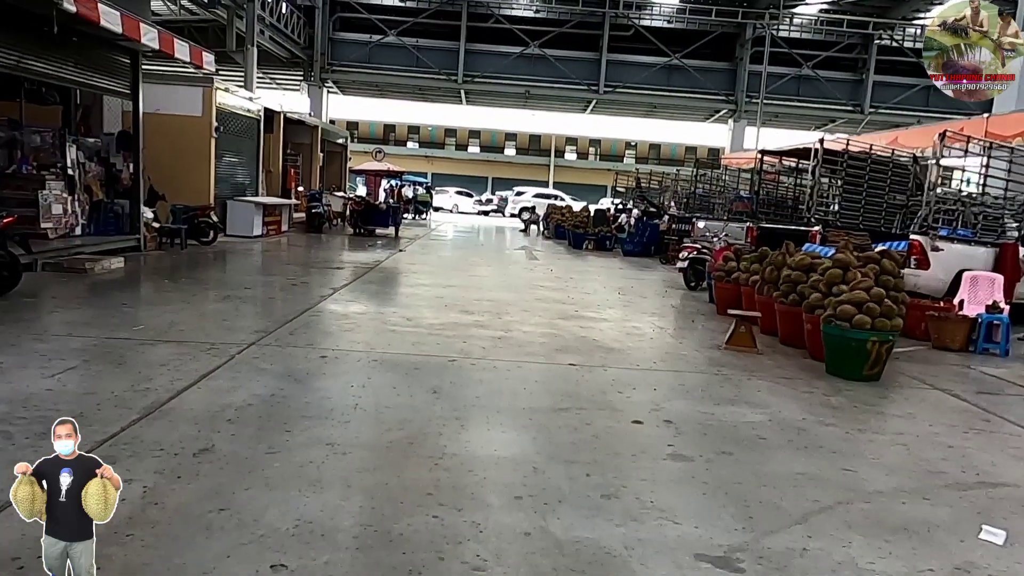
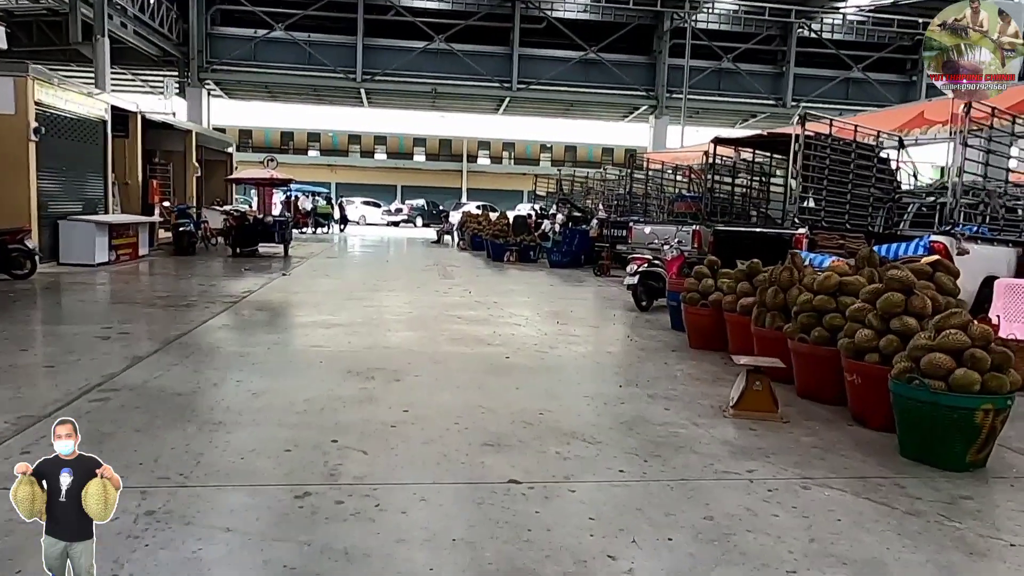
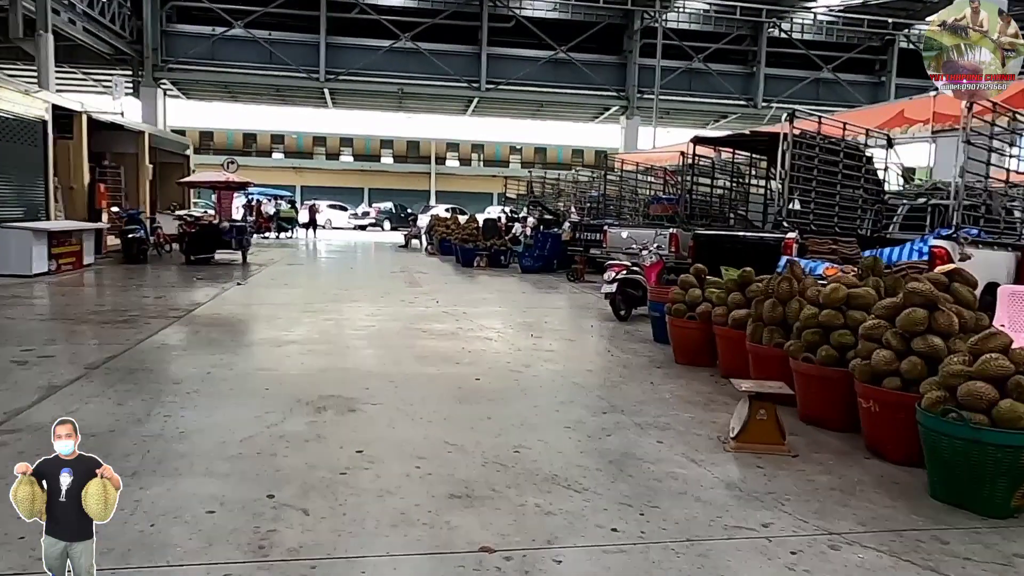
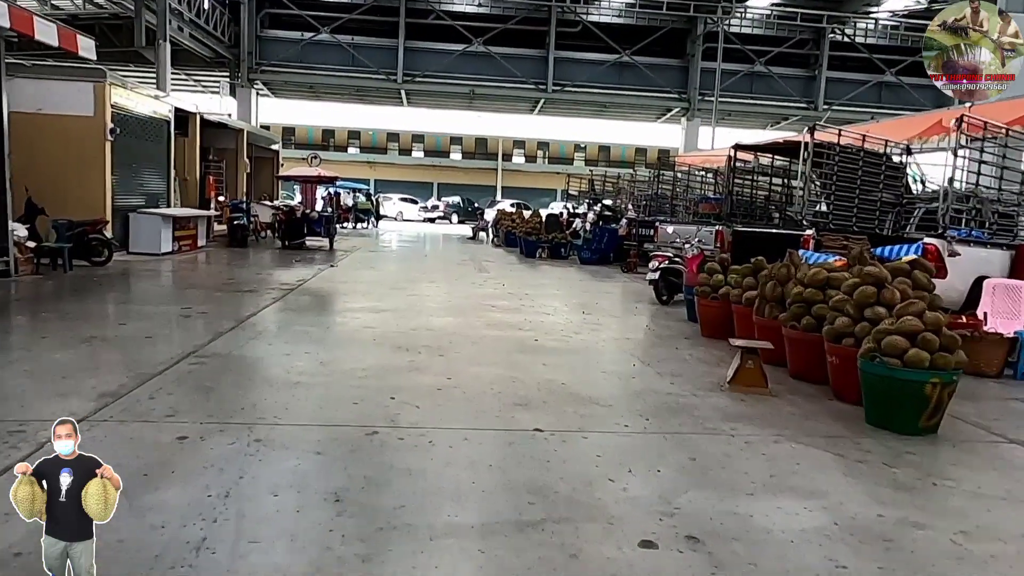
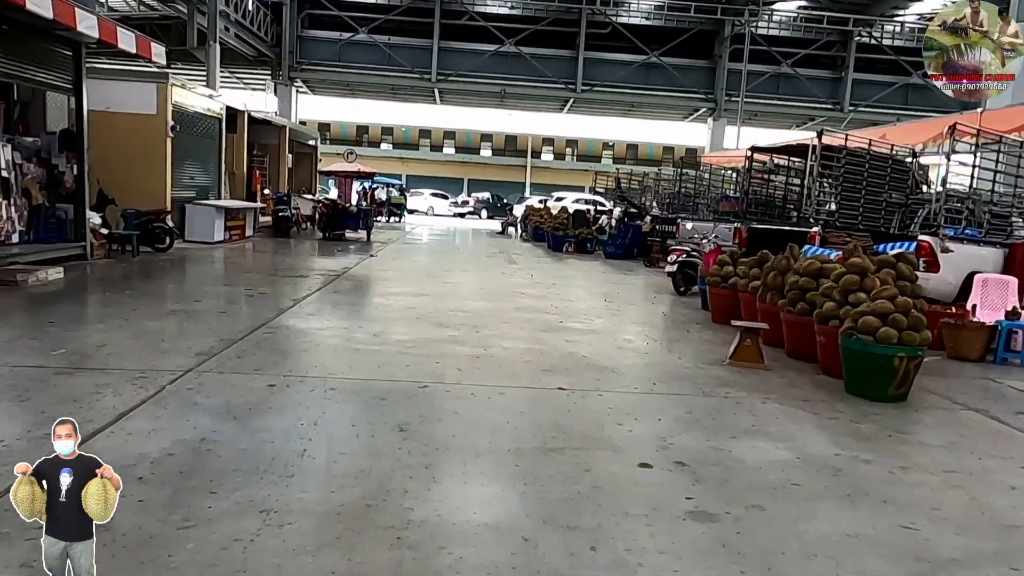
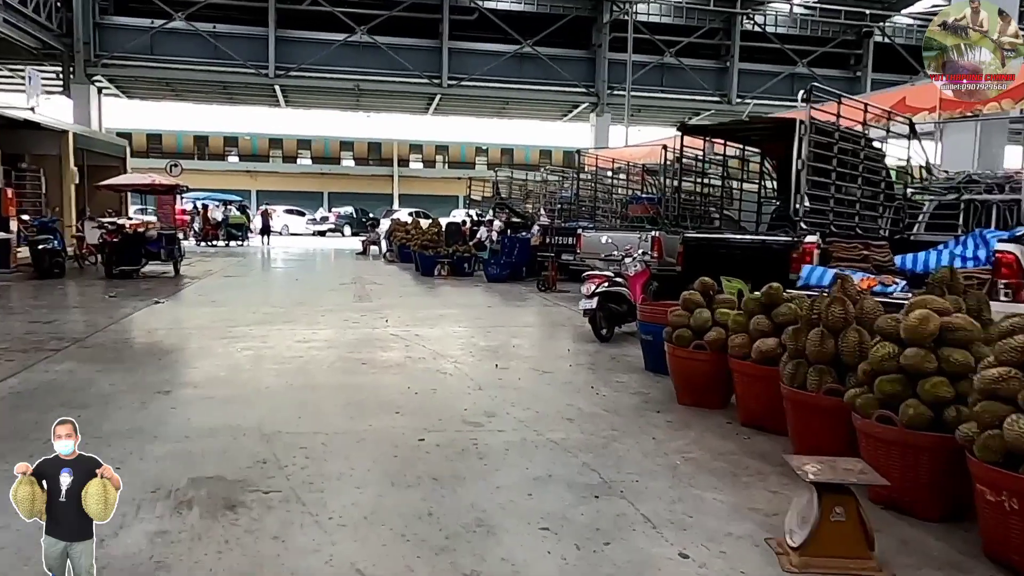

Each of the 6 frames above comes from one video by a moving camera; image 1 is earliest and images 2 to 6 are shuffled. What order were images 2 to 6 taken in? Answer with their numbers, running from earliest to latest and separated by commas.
5, 4, 2, 3, 6
